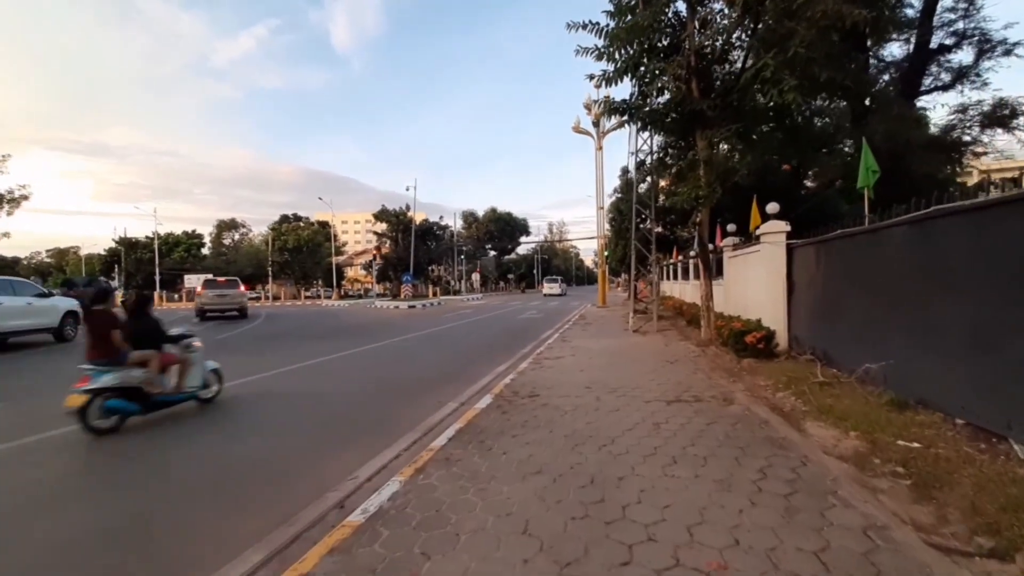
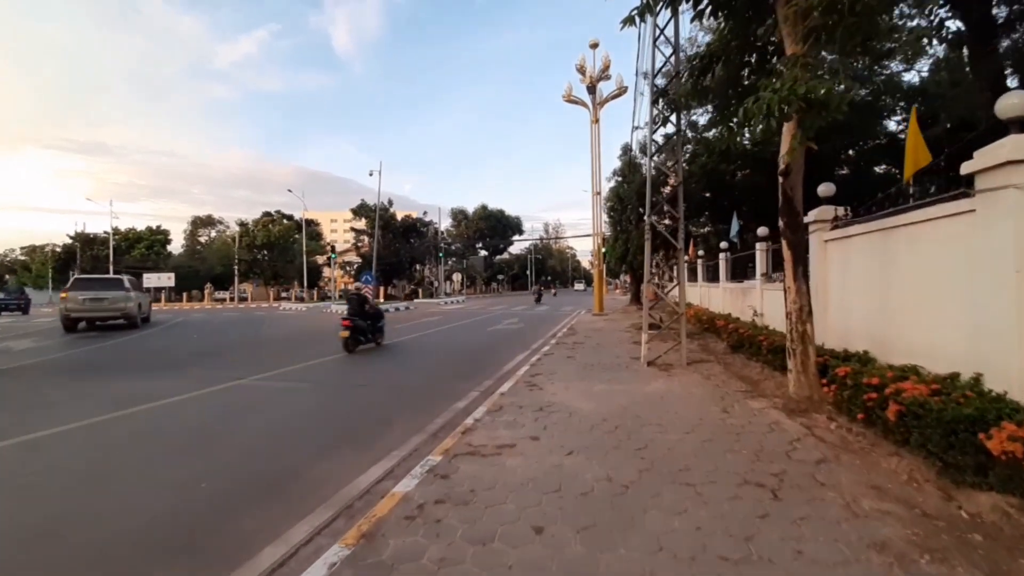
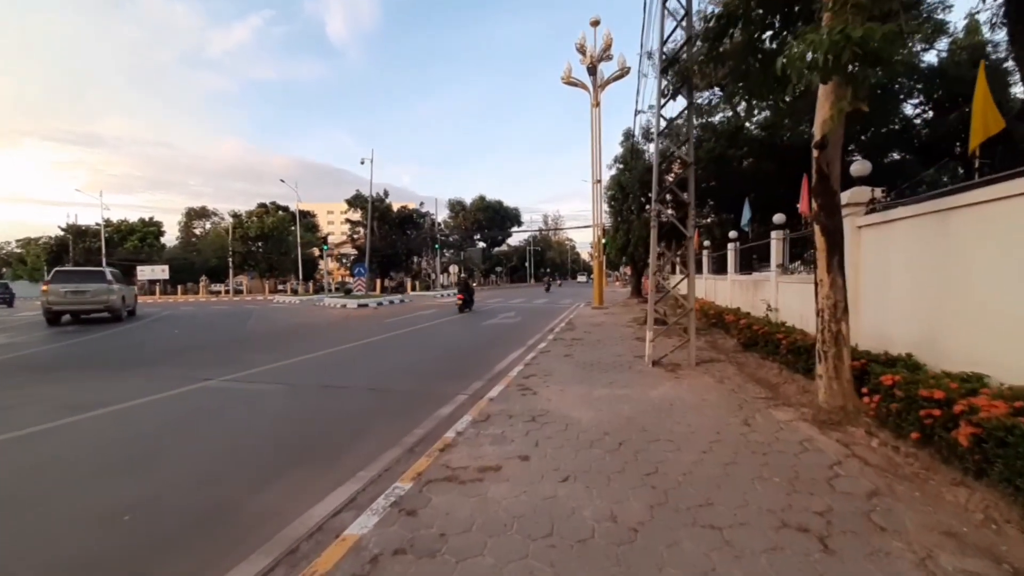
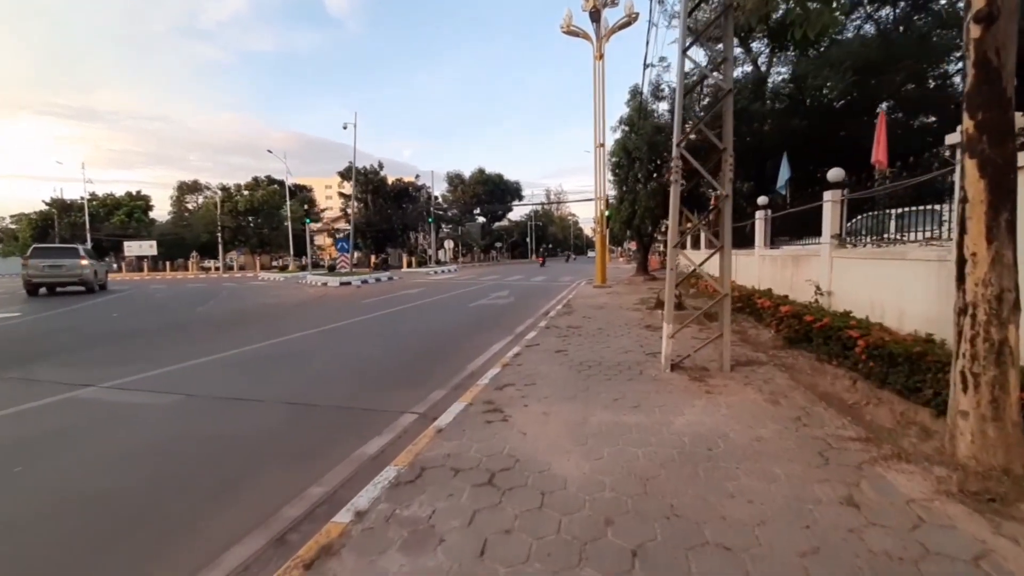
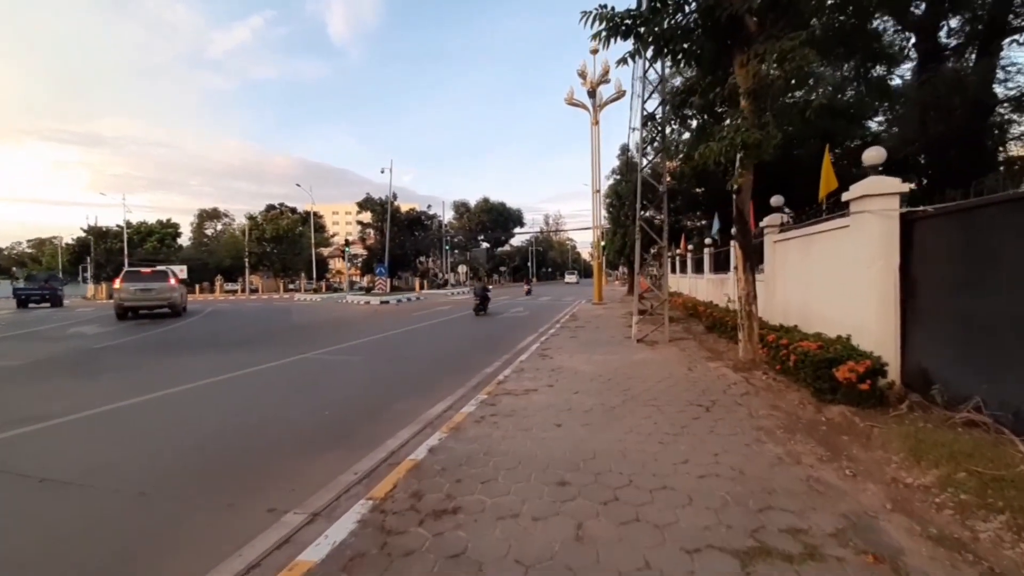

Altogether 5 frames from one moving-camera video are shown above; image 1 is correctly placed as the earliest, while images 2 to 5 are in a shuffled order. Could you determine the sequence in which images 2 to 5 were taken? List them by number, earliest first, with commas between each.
5, 2, 3, 4
